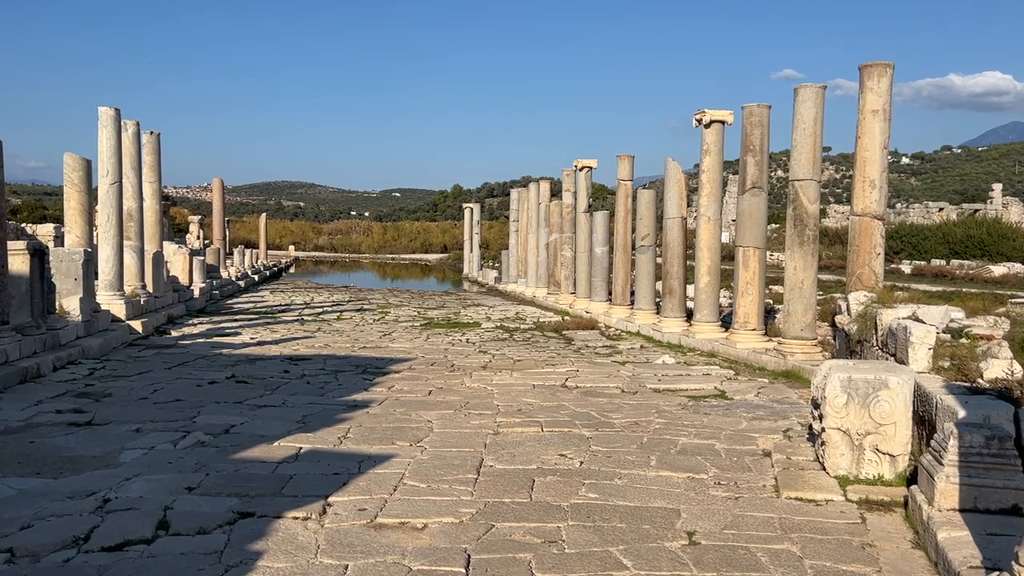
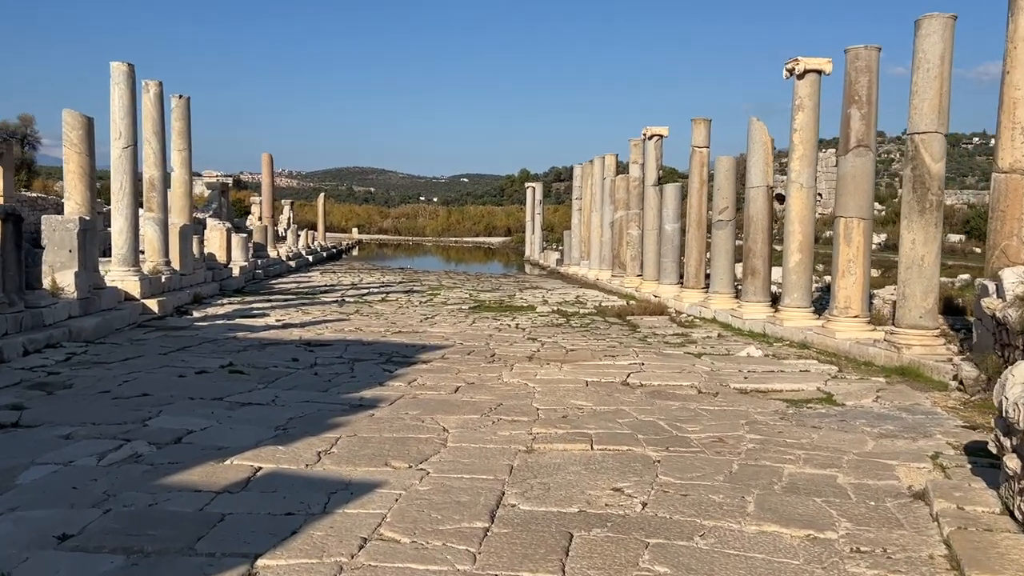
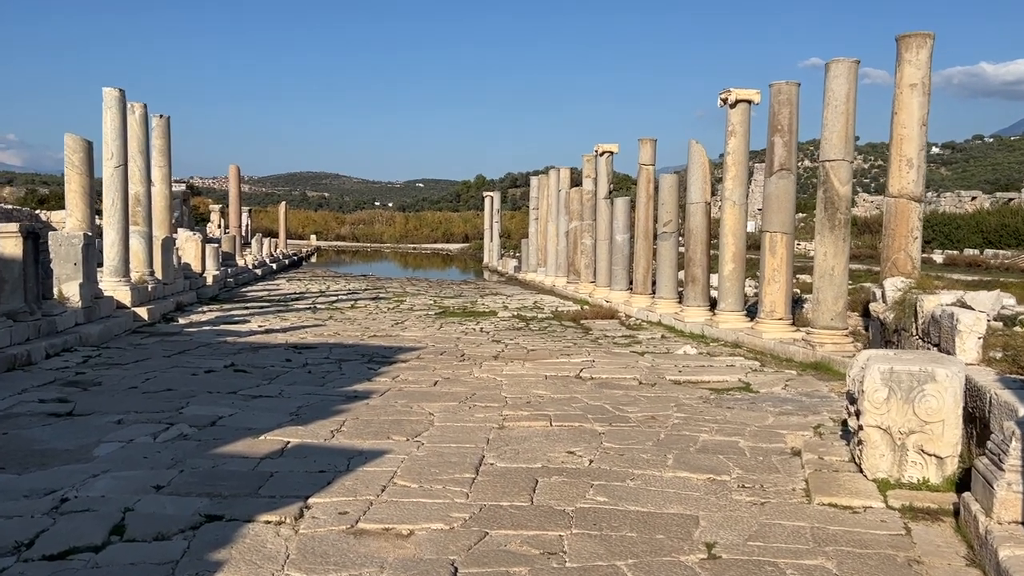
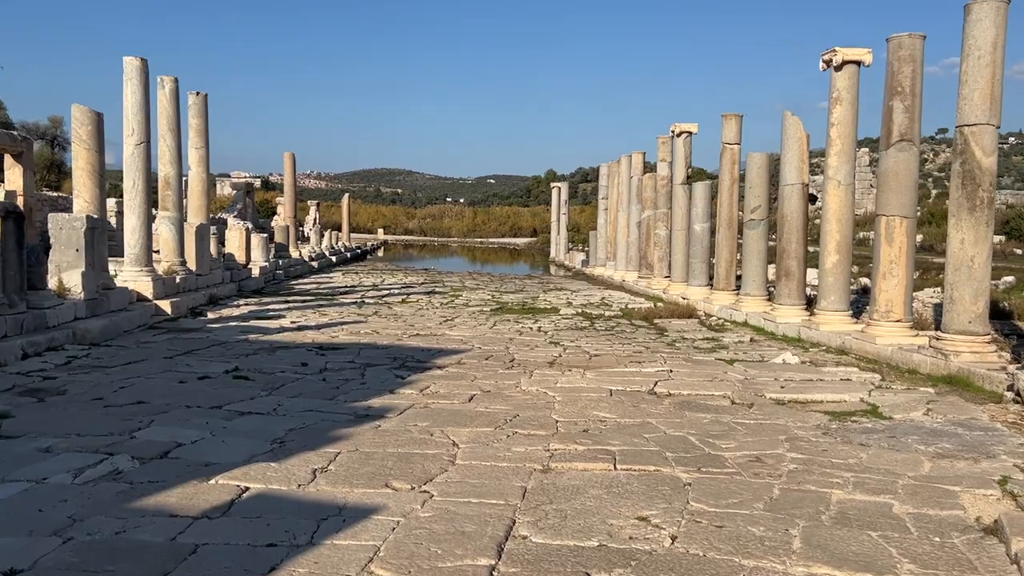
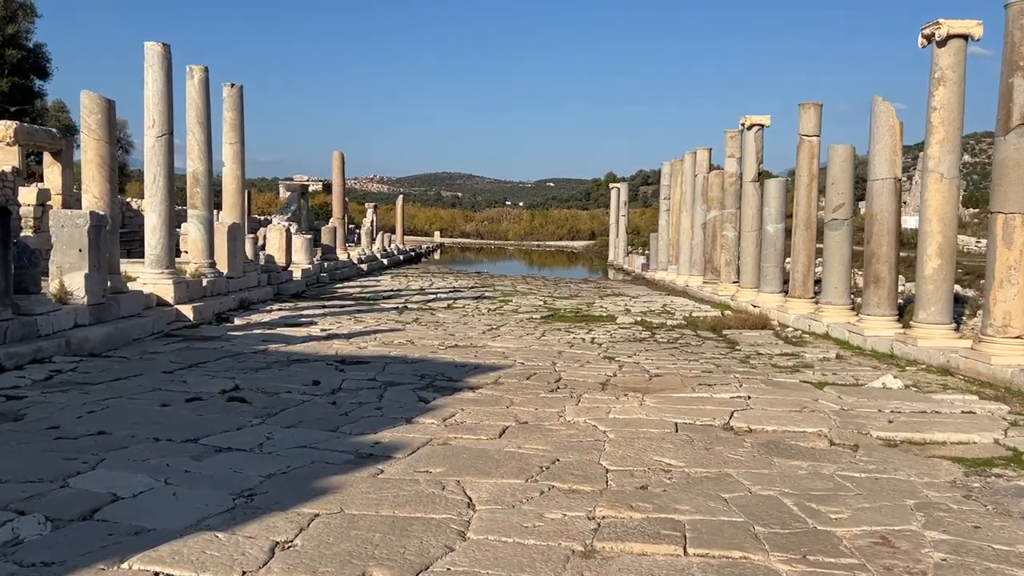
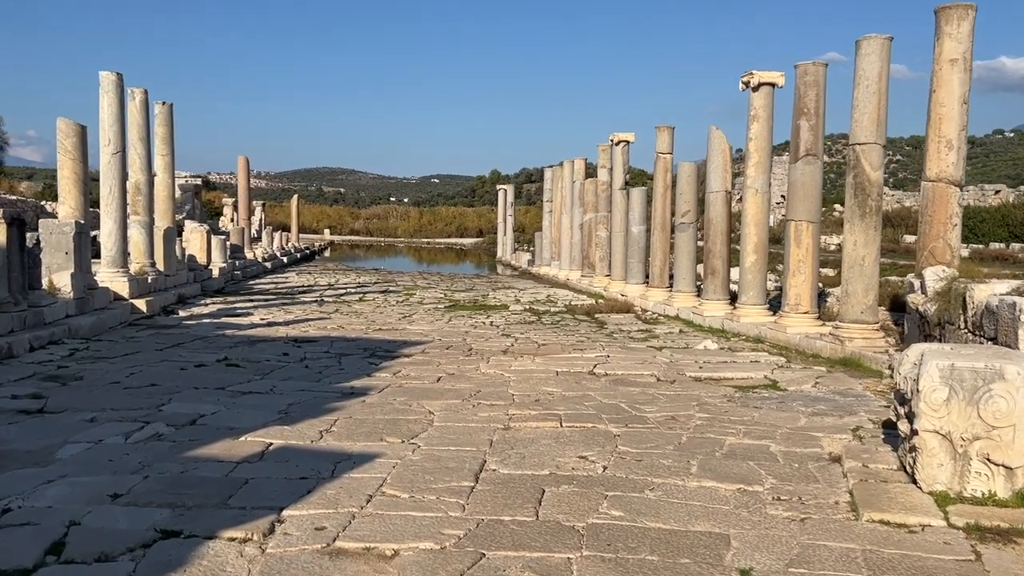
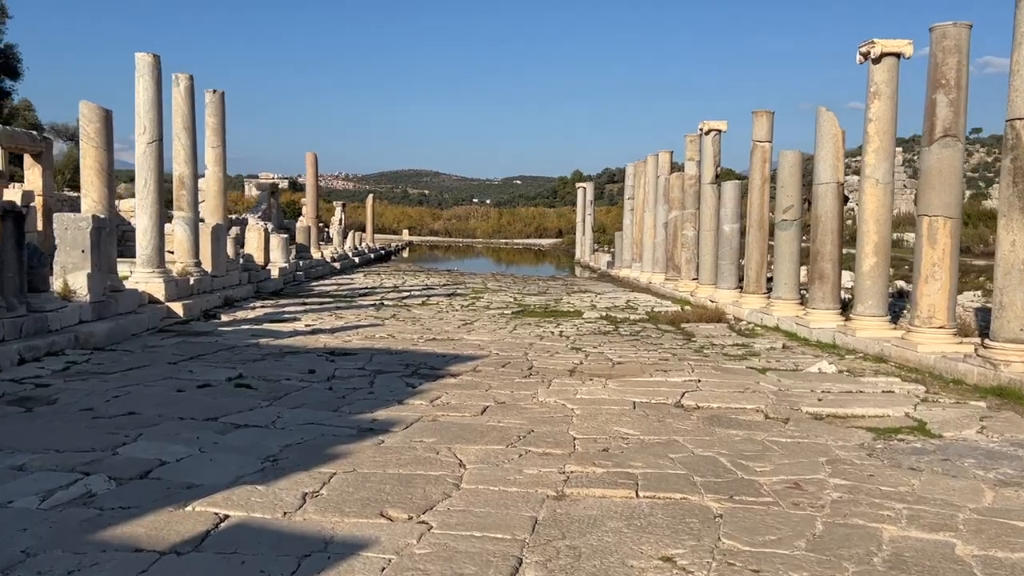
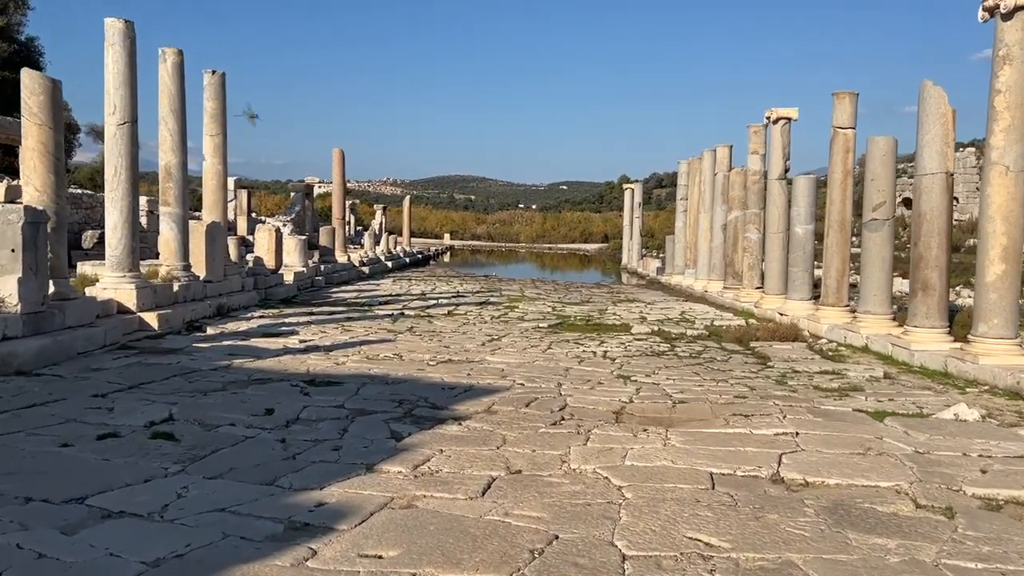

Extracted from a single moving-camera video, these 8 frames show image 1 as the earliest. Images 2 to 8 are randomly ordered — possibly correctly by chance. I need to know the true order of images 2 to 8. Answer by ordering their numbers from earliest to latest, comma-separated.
3, 6, 2, 4, 7, 5, 8
